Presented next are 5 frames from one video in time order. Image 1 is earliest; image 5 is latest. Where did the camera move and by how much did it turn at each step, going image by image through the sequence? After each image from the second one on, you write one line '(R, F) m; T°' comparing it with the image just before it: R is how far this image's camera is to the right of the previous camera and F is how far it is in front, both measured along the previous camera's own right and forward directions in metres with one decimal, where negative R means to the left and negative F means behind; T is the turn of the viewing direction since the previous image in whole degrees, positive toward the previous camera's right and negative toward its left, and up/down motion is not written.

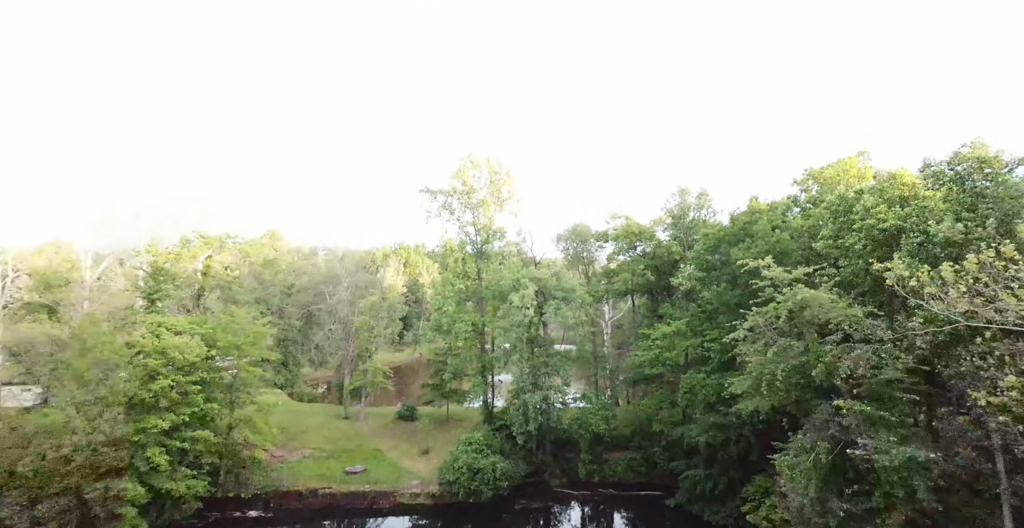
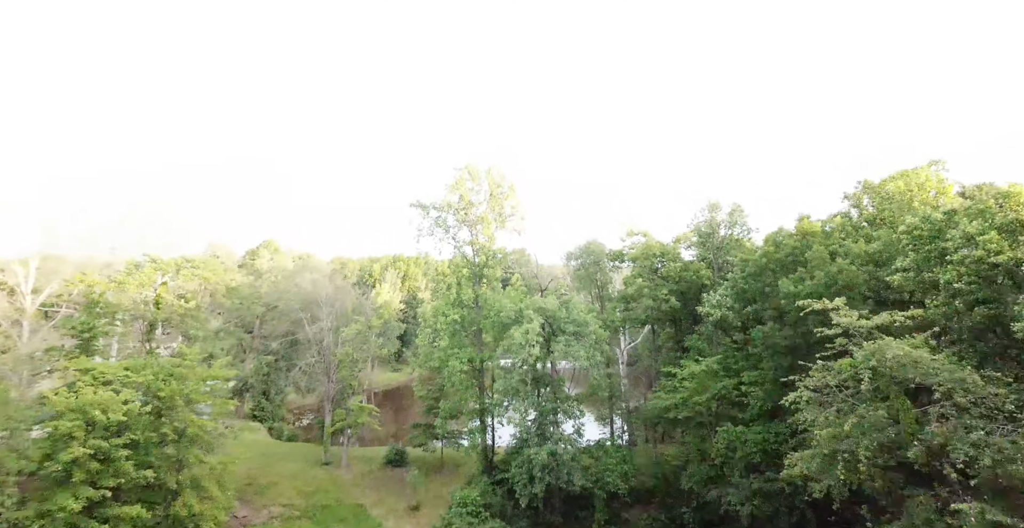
(+0.1, +4.3) m; -1°
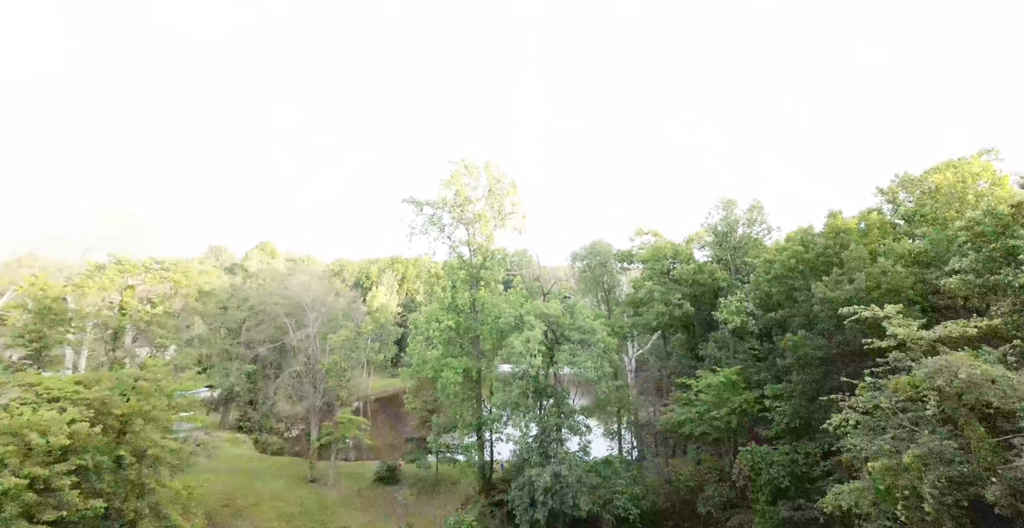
(+0.1, +2.3) m; 0°
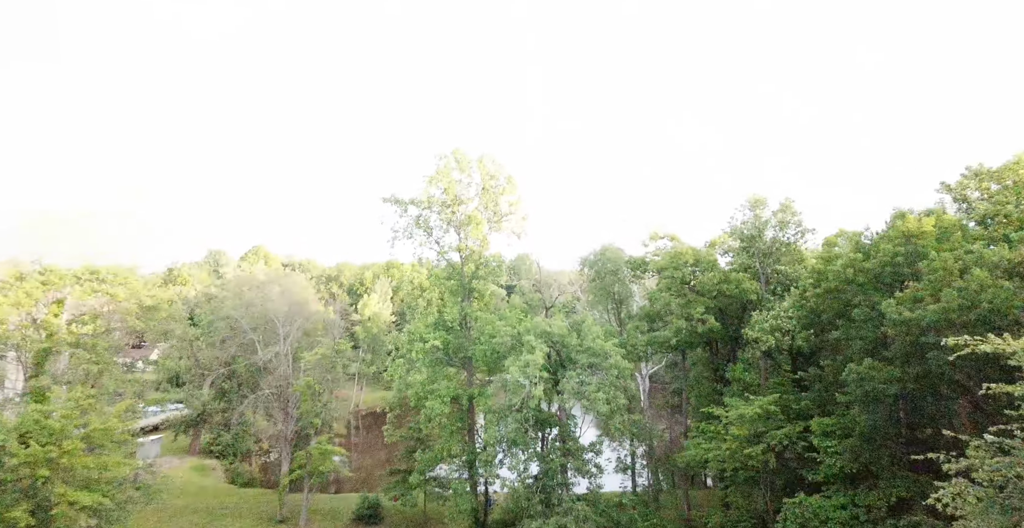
(+0.2, +3.7) m; 0°
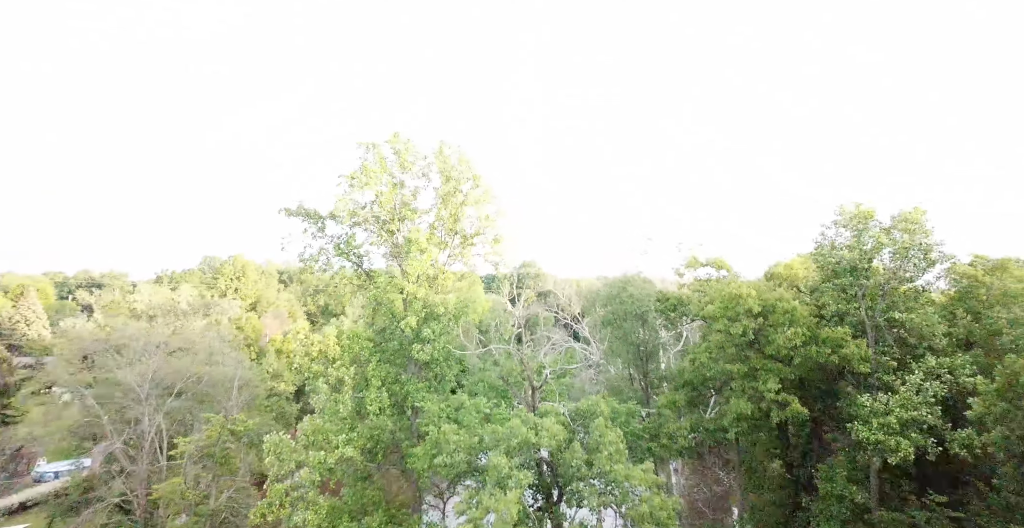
(+0.9, +8.7) m; 0°
